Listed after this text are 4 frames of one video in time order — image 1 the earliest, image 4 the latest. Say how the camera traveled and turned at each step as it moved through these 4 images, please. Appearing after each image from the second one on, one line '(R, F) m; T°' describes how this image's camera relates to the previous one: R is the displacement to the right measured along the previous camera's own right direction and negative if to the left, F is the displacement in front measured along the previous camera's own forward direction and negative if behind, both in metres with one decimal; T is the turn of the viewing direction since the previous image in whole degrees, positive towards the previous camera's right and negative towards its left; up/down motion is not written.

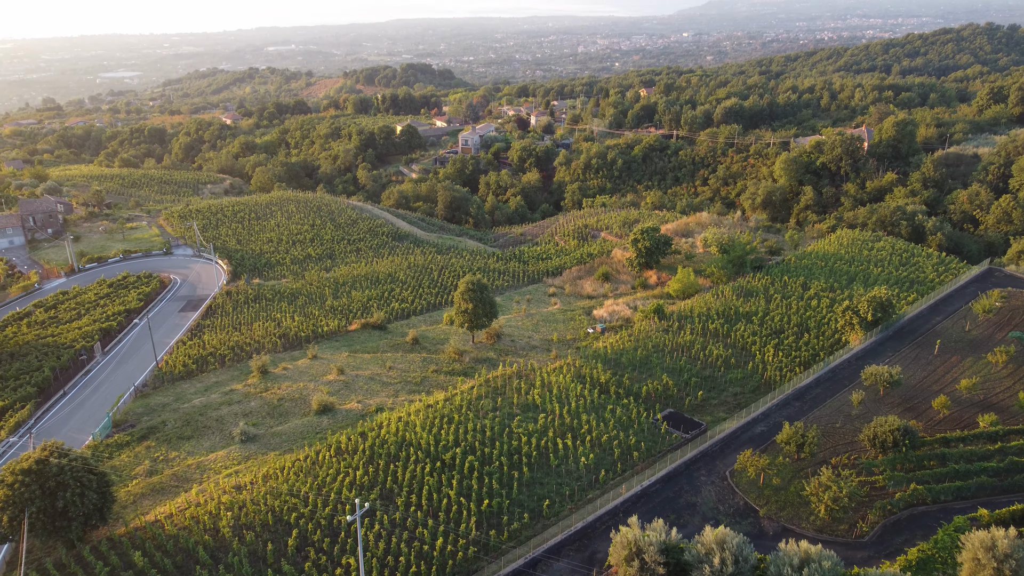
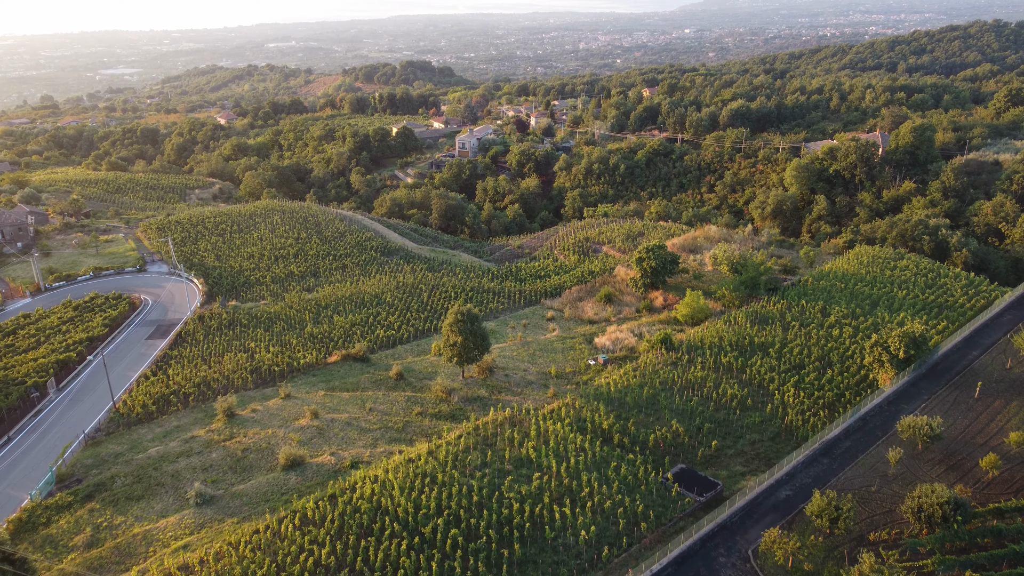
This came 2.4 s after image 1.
(+0.2, +2.2) m; 0°
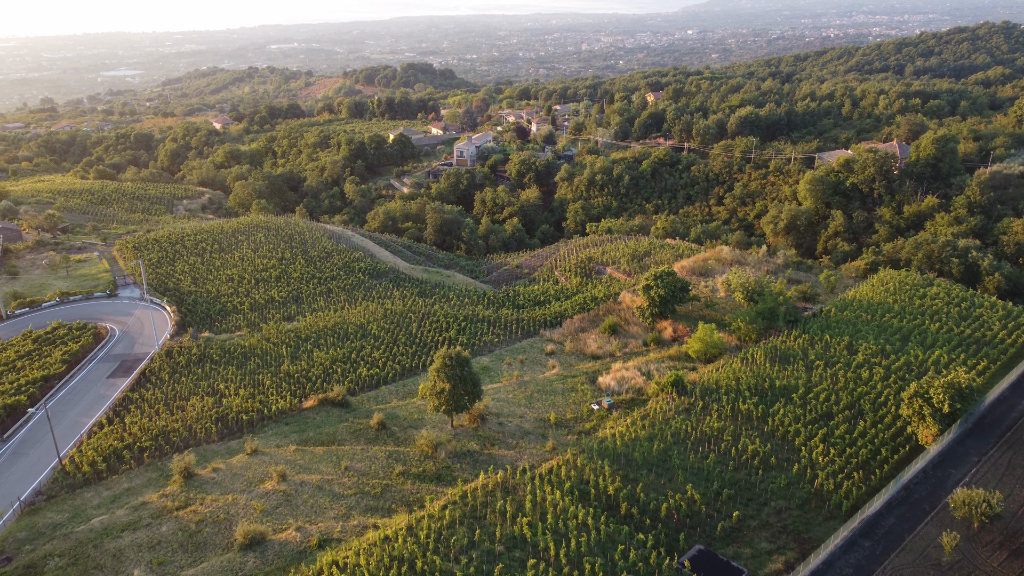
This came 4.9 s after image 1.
(+0.2, +2.3) m; 0°
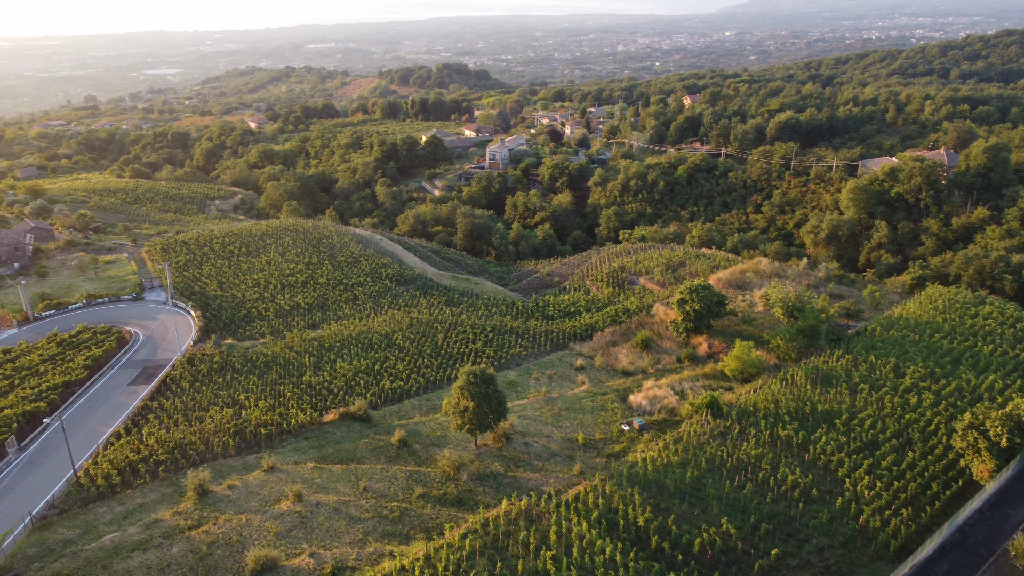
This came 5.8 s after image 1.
(+0.1, +0.8) m; -2°
